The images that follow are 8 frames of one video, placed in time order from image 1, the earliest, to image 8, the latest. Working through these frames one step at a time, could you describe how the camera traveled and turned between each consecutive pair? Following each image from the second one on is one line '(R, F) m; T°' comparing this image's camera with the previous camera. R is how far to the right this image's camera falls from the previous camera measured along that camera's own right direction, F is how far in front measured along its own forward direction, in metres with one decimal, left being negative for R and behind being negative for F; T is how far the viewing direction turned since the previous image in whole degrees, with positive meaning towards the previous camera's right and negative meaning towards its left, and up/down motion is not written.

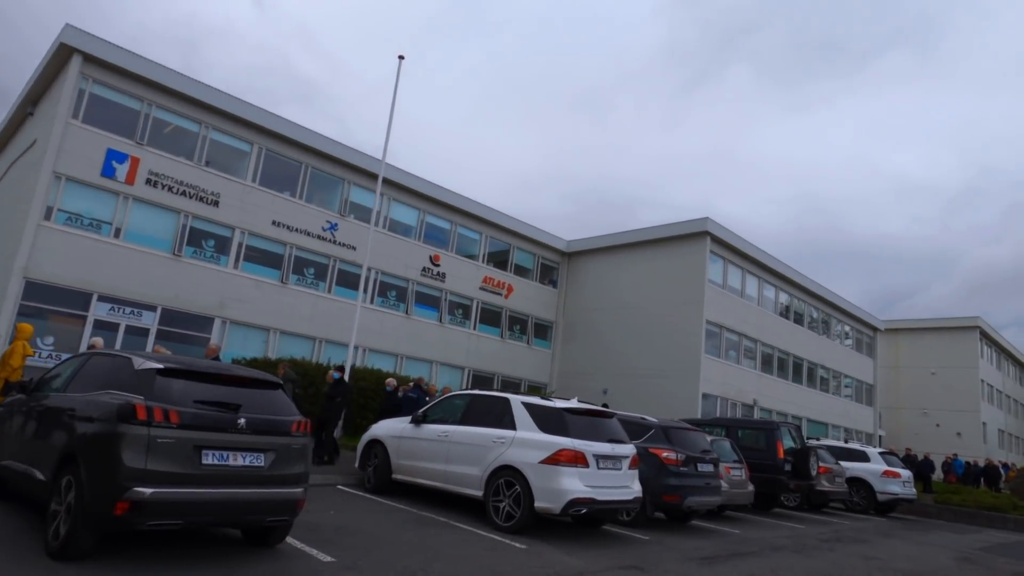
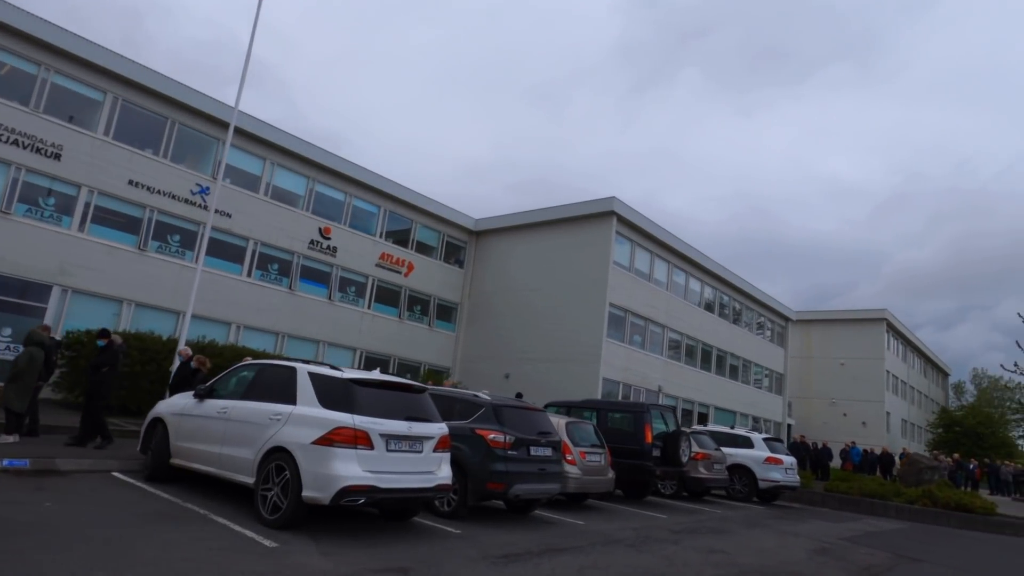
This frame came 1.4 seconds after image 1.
(+1.8, +1.3) m; +5°
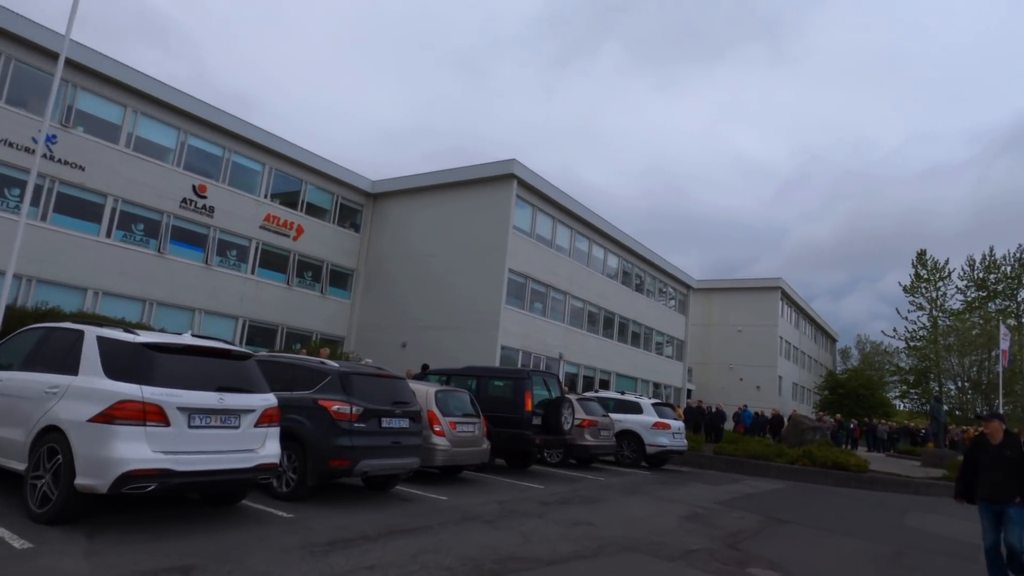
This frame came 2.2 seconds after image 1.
(+0.8, +0.8) m; +7°
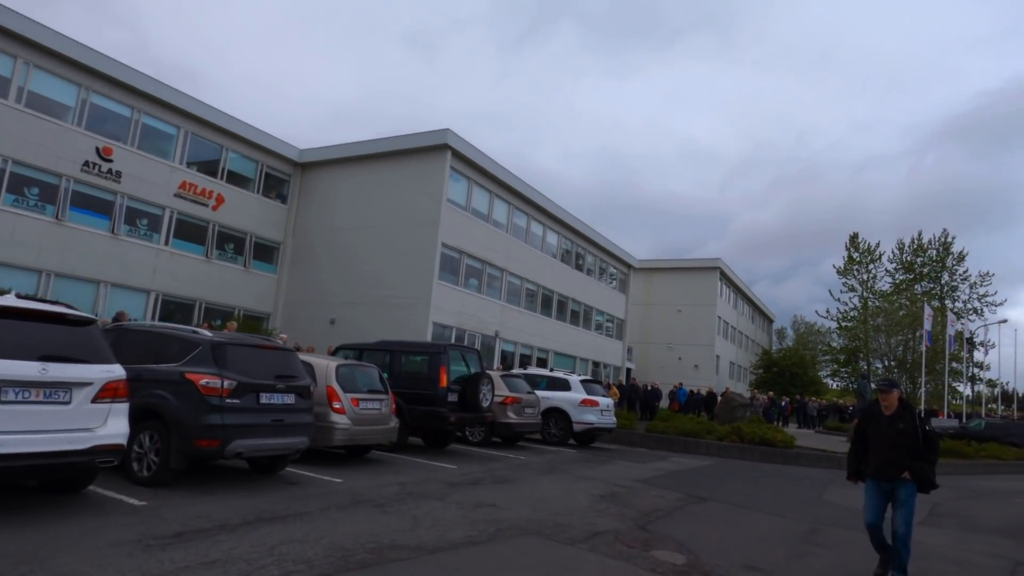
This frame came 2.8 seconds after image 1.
(+0.6, +0.7) m; +4°
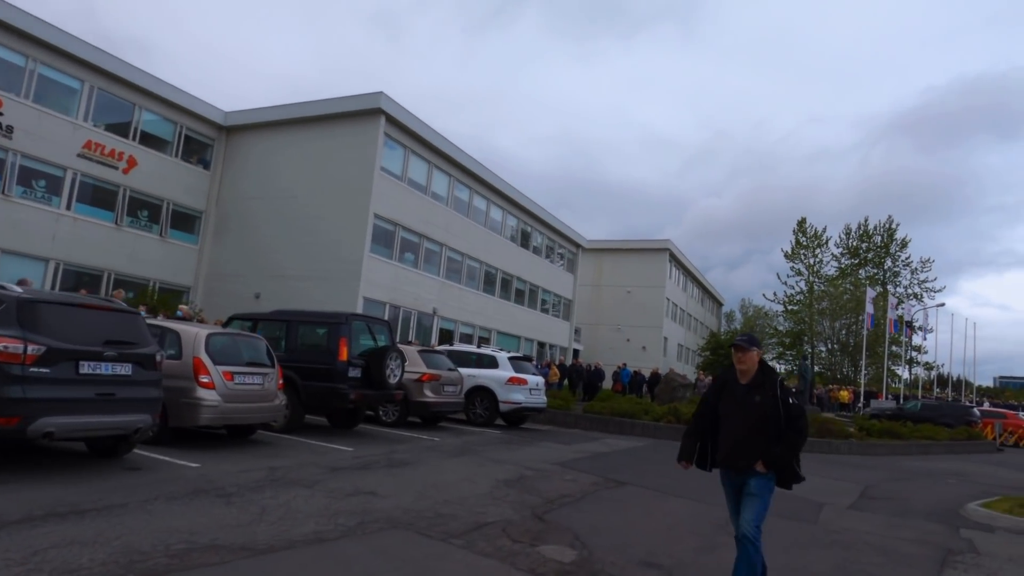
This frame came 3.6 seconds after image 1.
(+0.8, +1.0) m; +4°
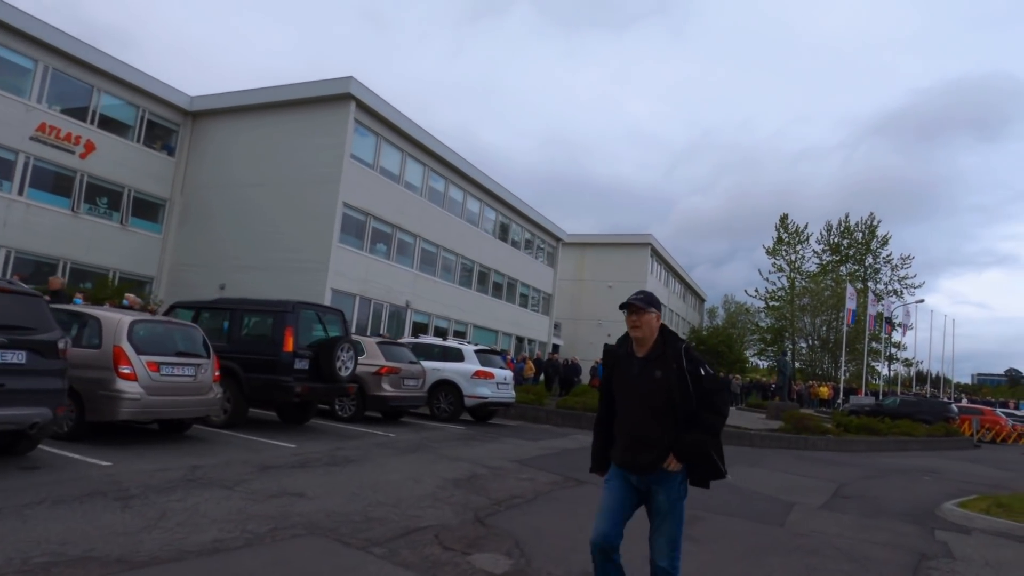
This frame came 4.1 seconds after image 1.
(+0.4, +0.6) m; +1°
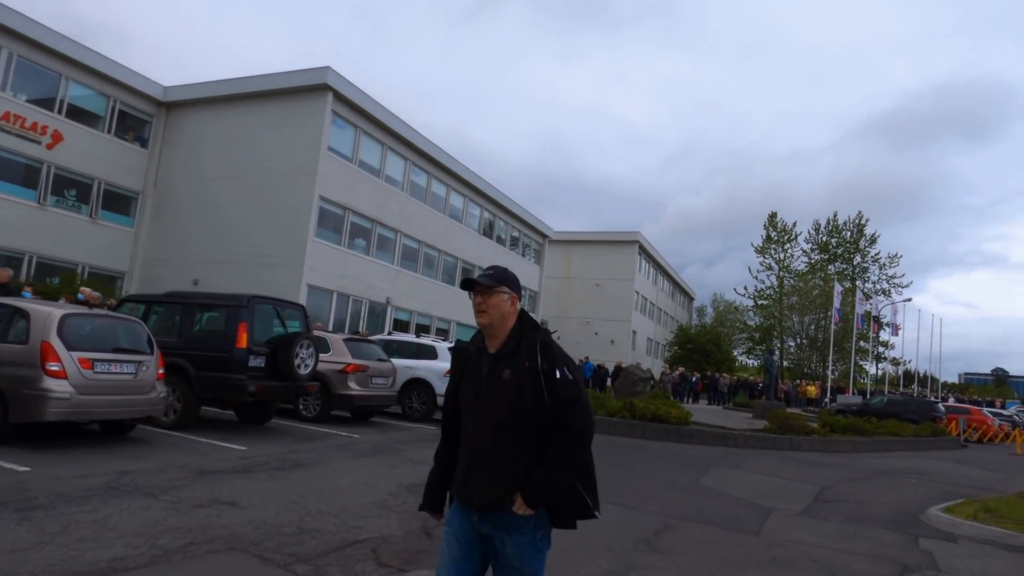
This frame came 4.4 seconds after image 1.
(+0.3, +0.5) m; +1°
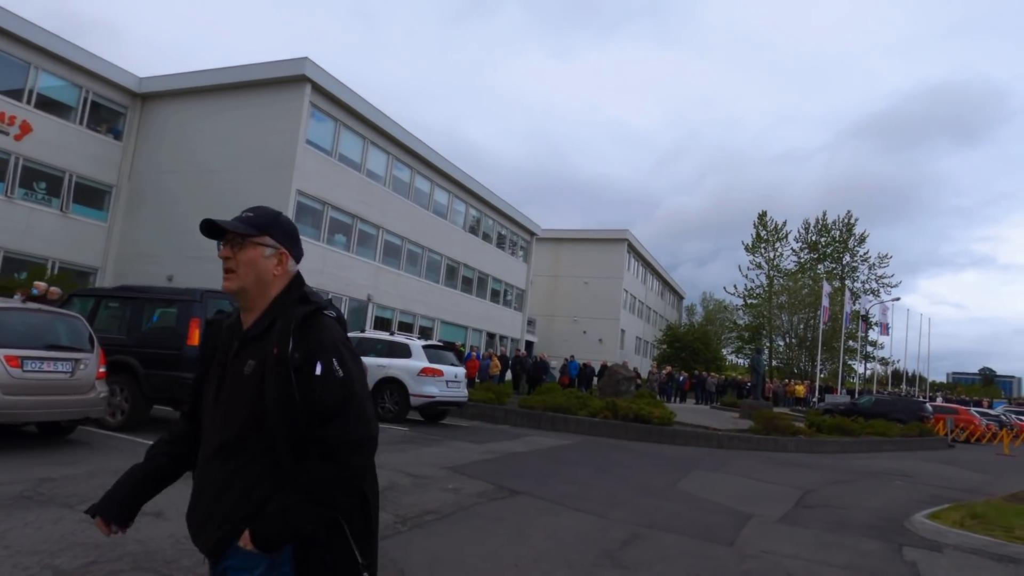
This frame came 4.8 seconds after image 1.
(+0.3, +0.4) m; +1°
